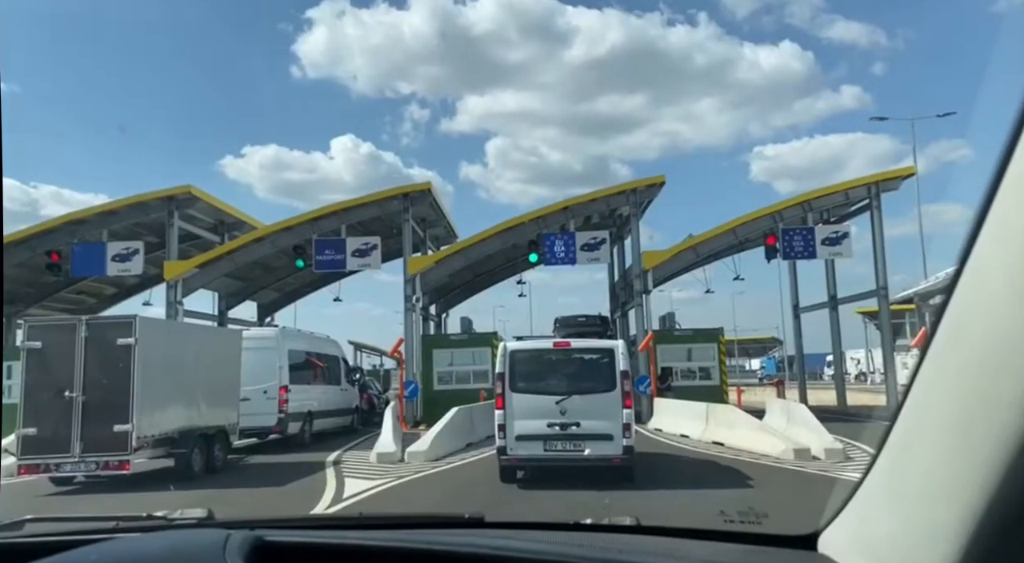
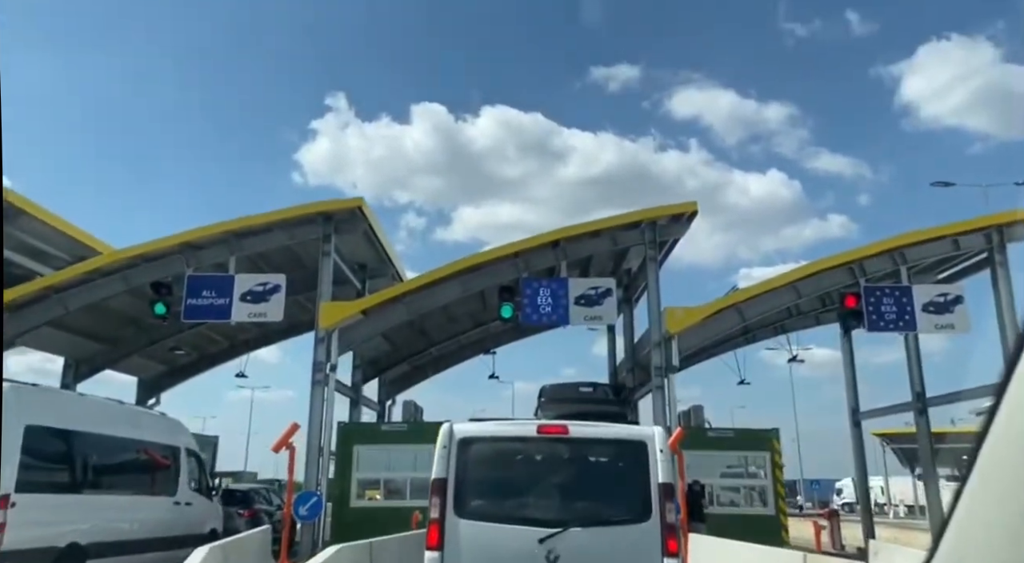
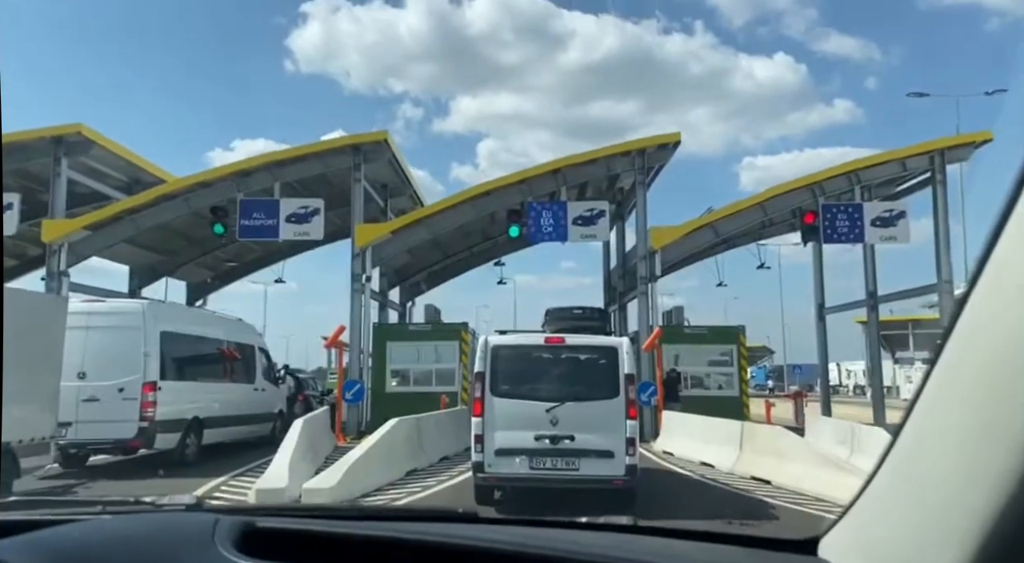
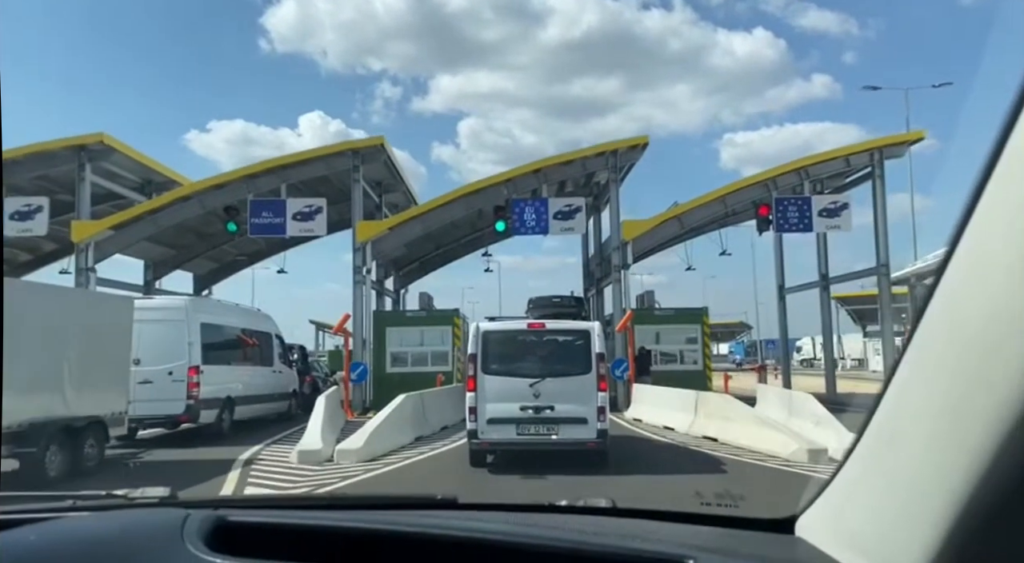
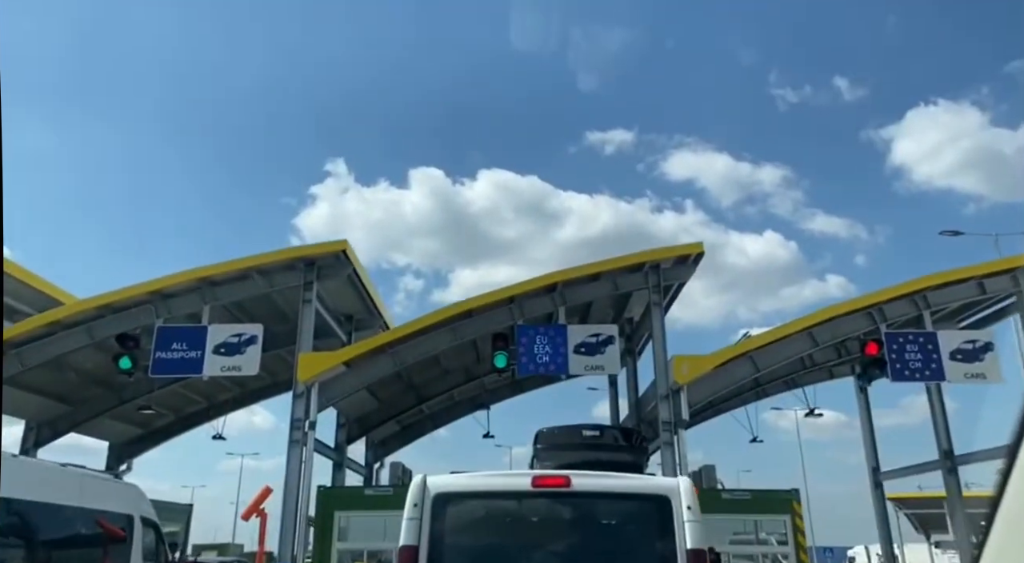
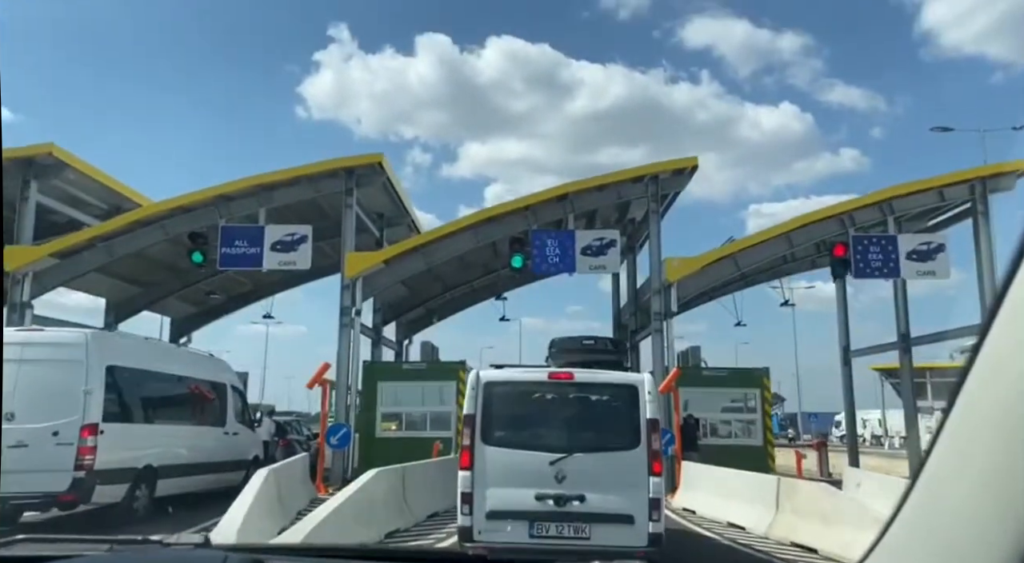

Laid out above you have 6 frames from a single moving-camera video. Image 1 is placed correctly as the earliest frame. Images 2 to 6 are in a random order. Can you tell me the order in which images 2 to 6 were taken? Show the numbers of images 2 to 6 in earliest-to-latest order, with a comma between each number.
4, 3, 6, 2, 5
